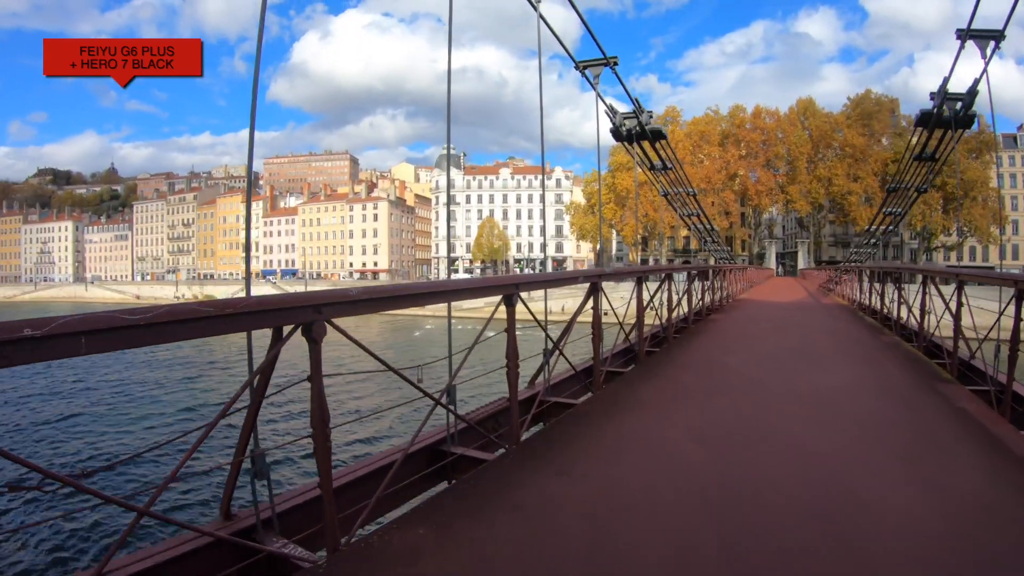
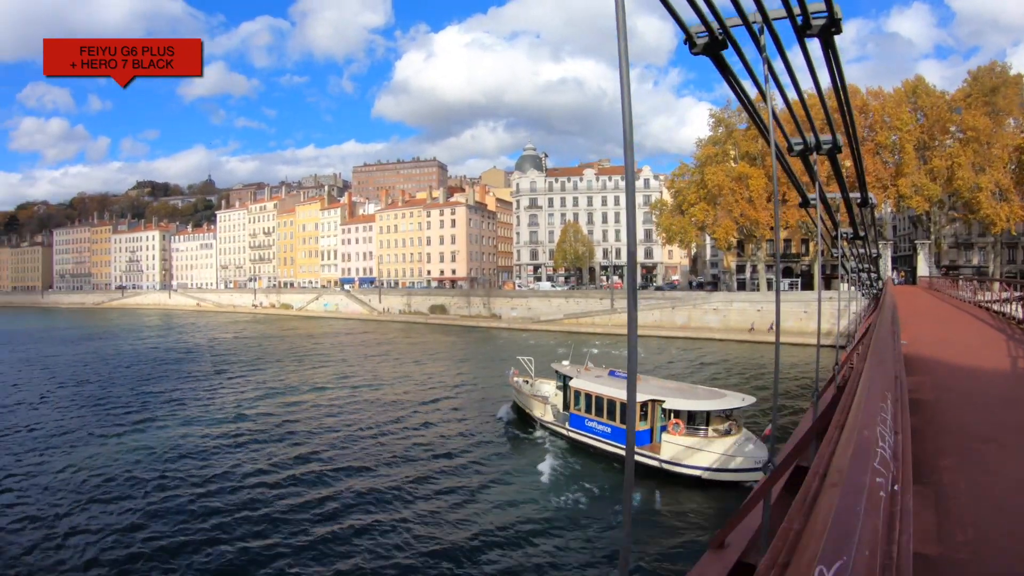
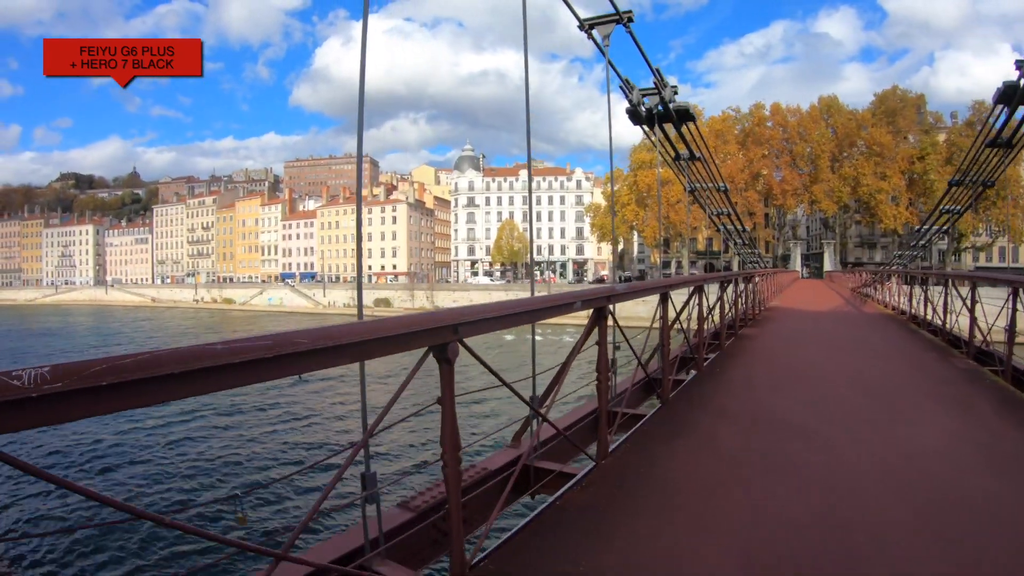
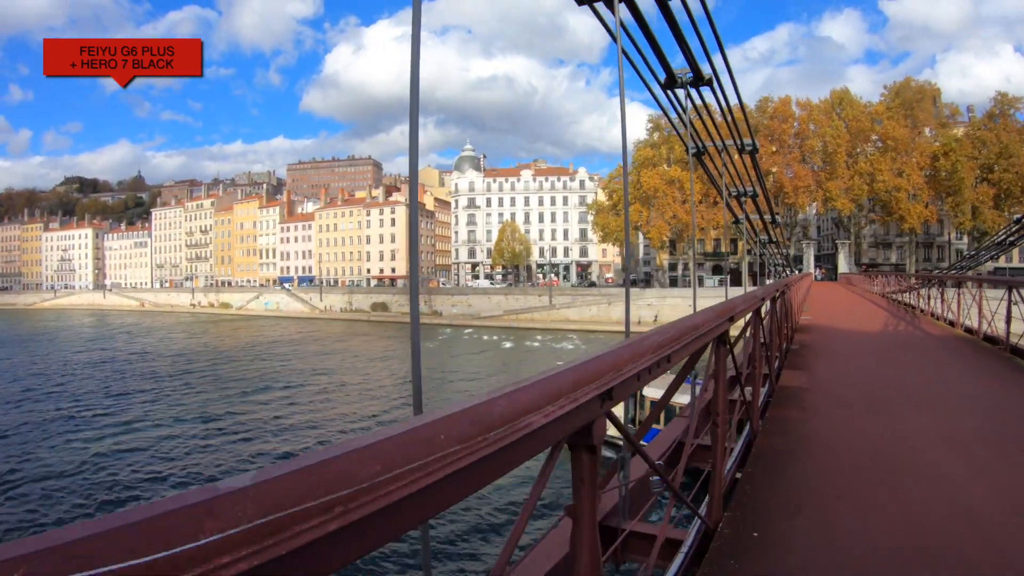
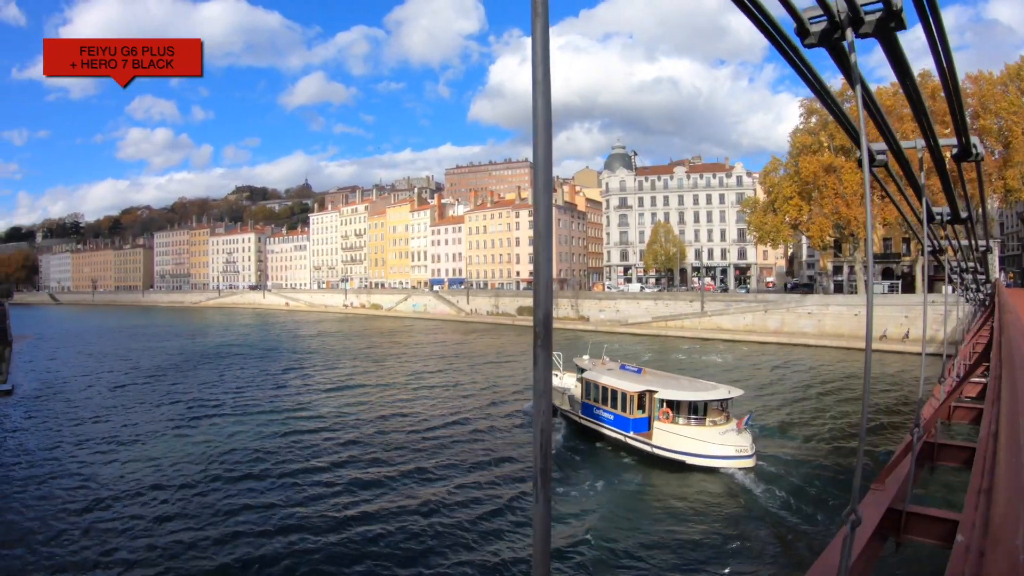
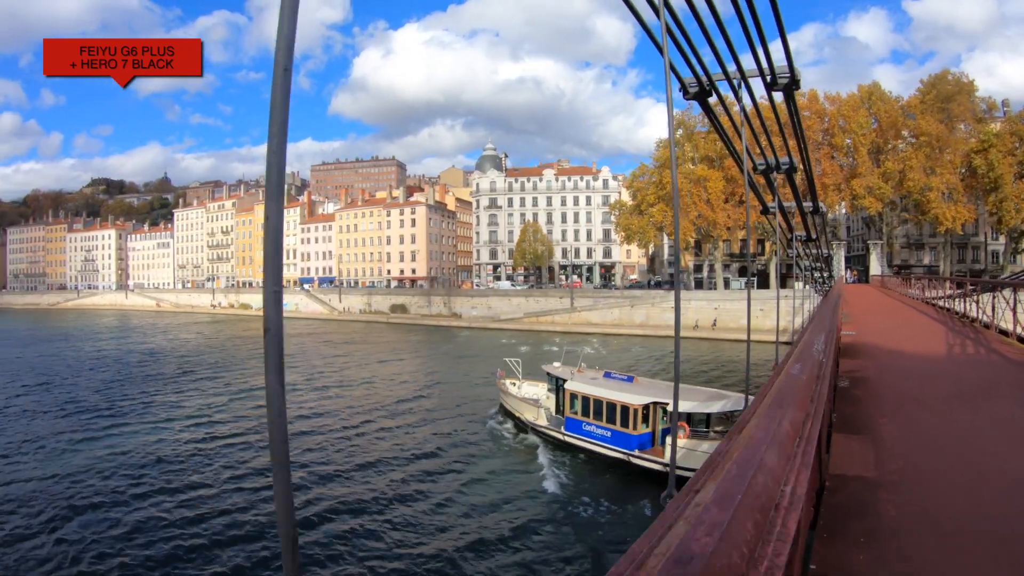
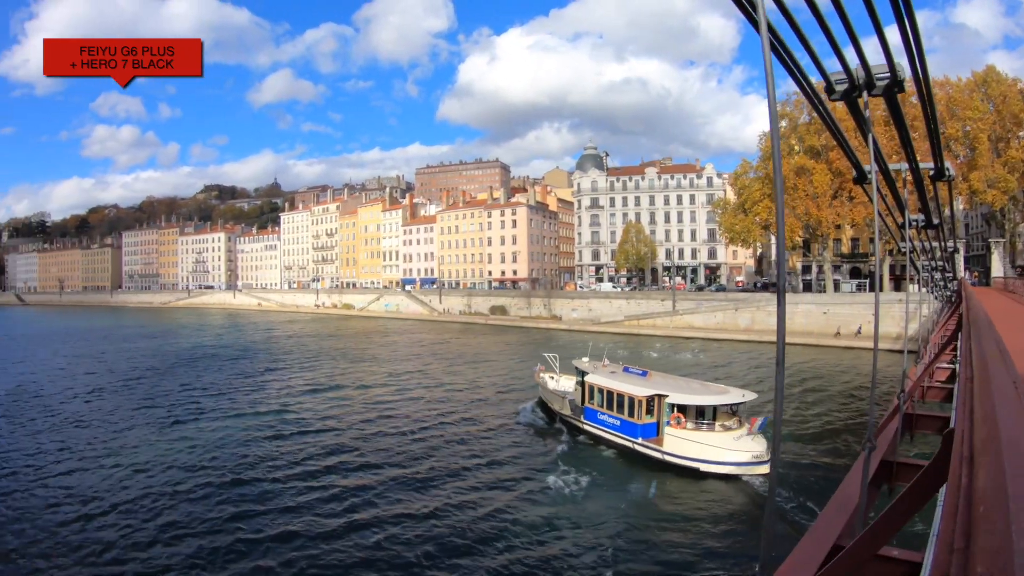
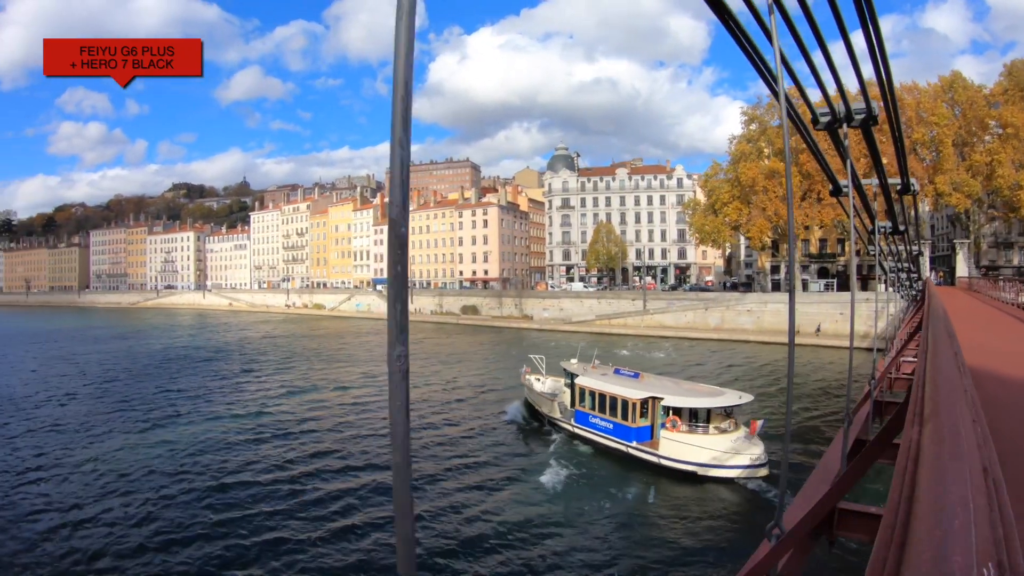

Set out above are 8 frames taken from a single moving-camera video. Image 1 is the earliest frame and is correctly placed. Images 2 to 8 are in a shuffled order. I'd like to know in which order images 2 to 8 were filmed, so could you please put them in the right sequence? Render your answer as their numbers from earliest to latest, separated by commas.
3, 4, 6, 2, 8, 7, 5
